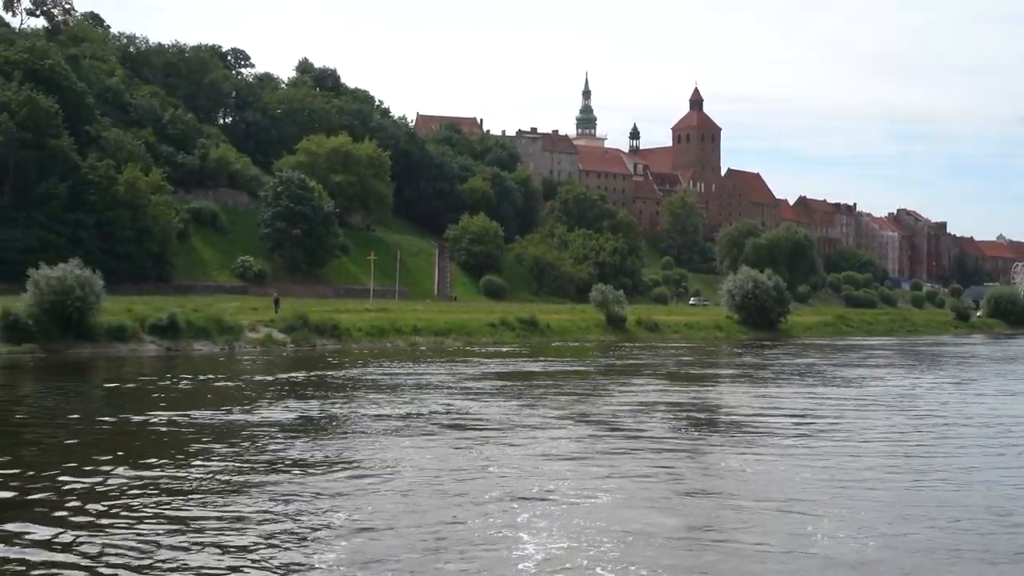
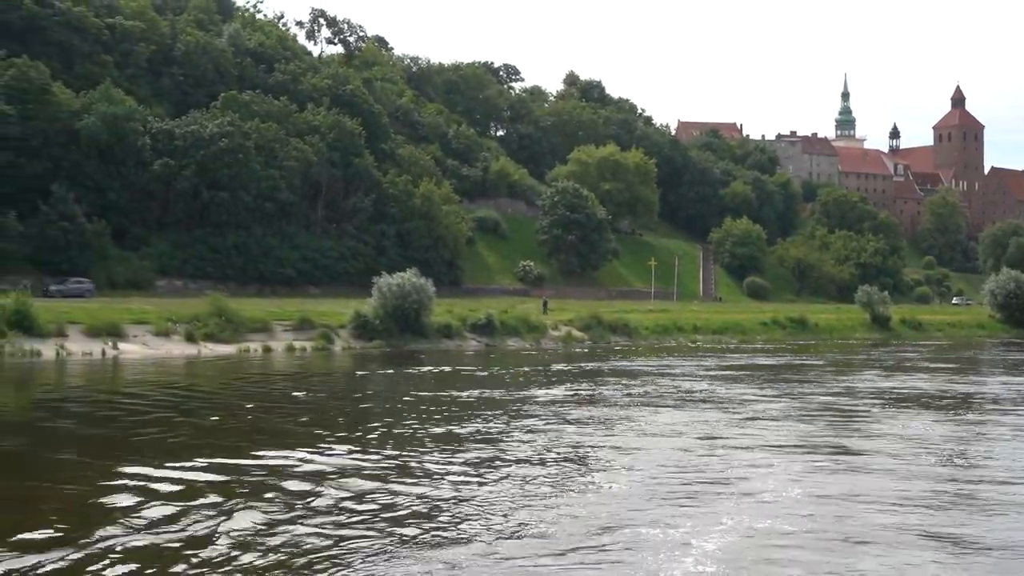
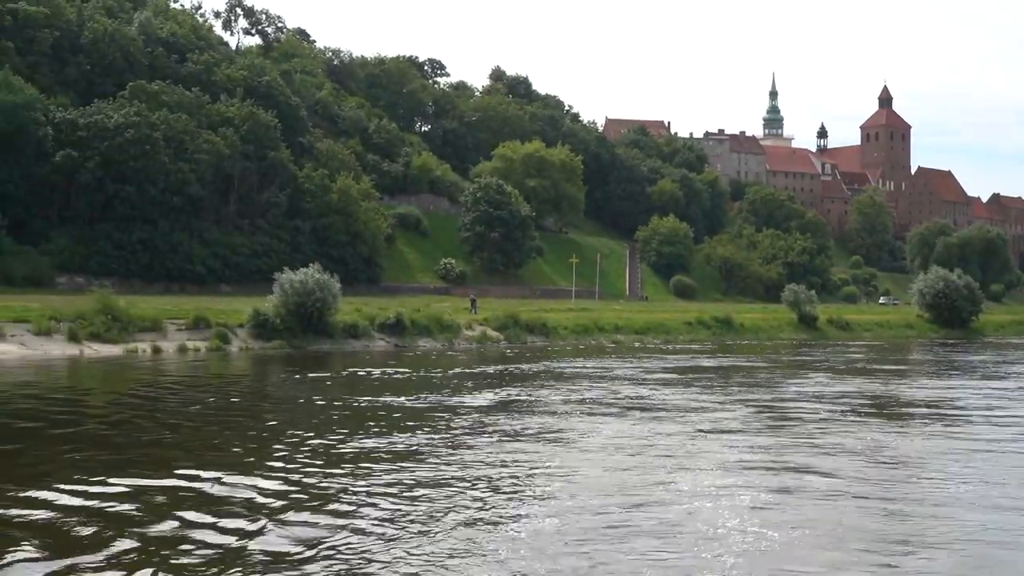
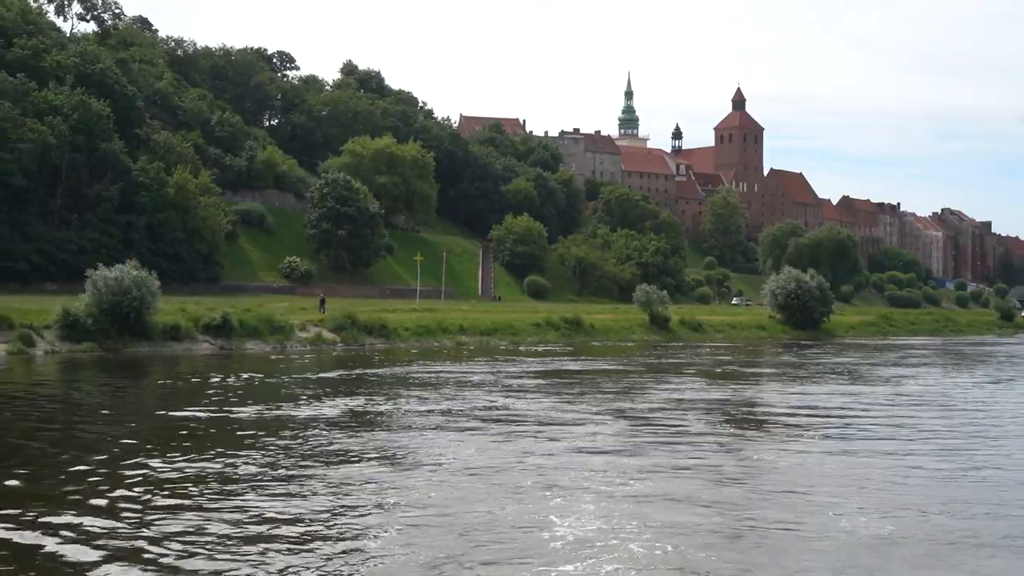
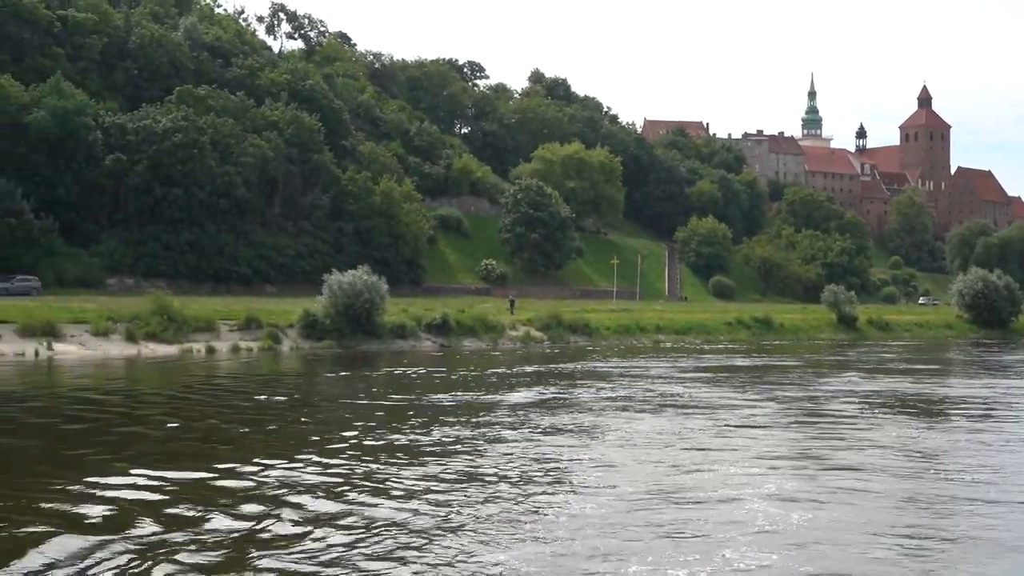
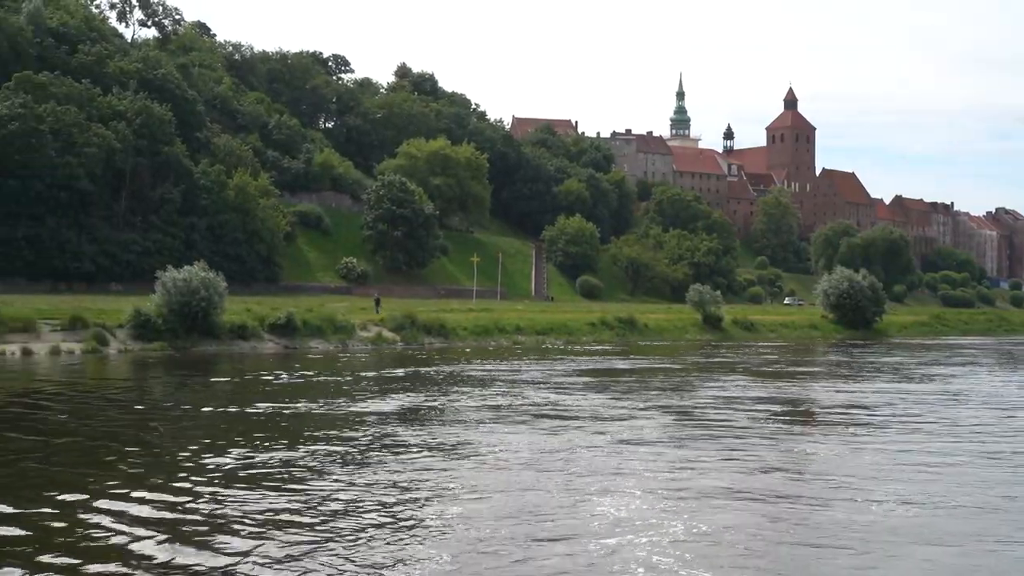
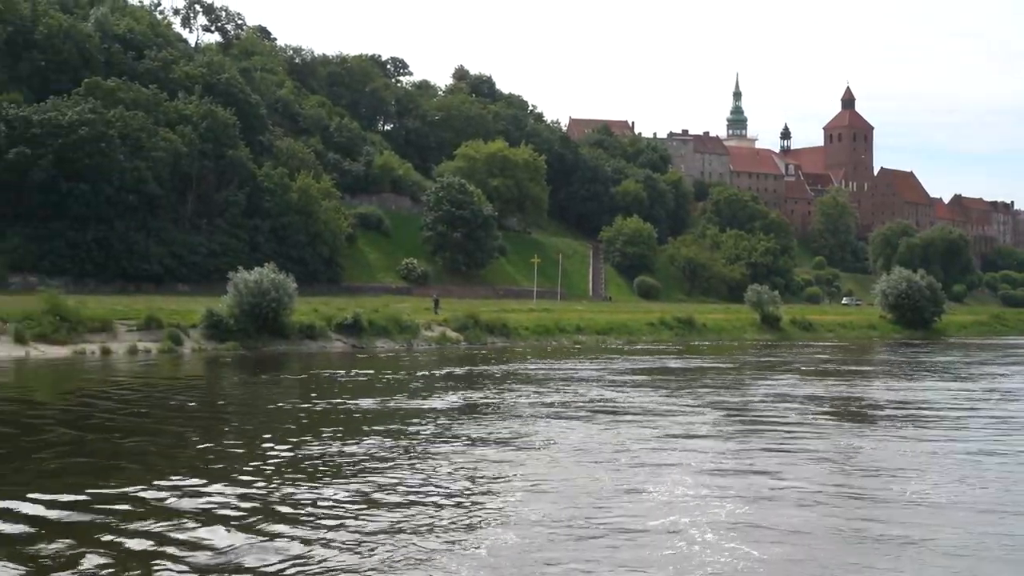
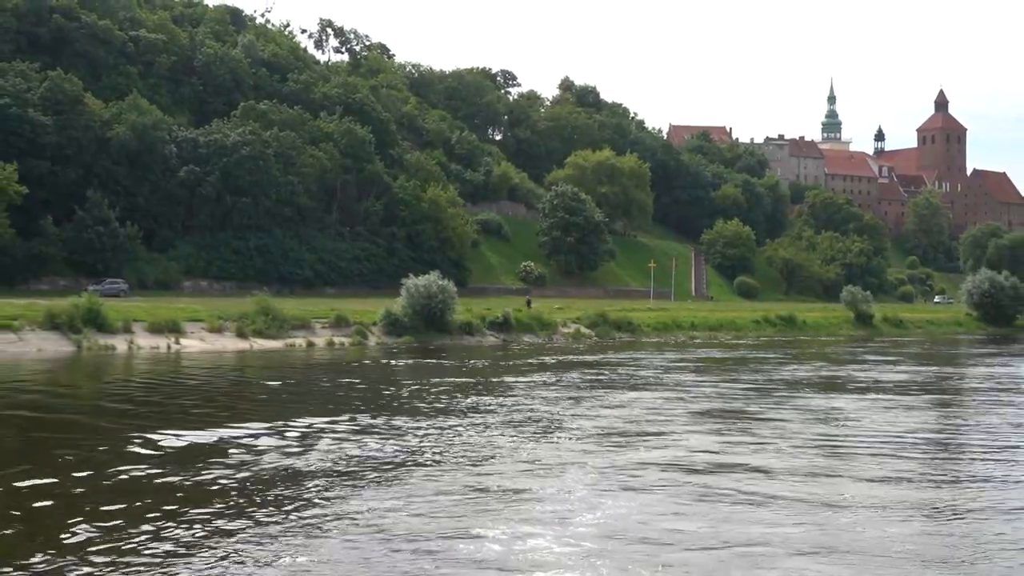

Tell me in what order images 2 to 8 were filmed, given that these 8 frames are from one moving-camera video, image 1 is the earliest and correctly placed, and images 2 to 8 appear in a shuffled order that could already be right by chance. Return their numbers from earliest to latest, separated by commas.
4, 6, 7, 3, 5, 2, 8
